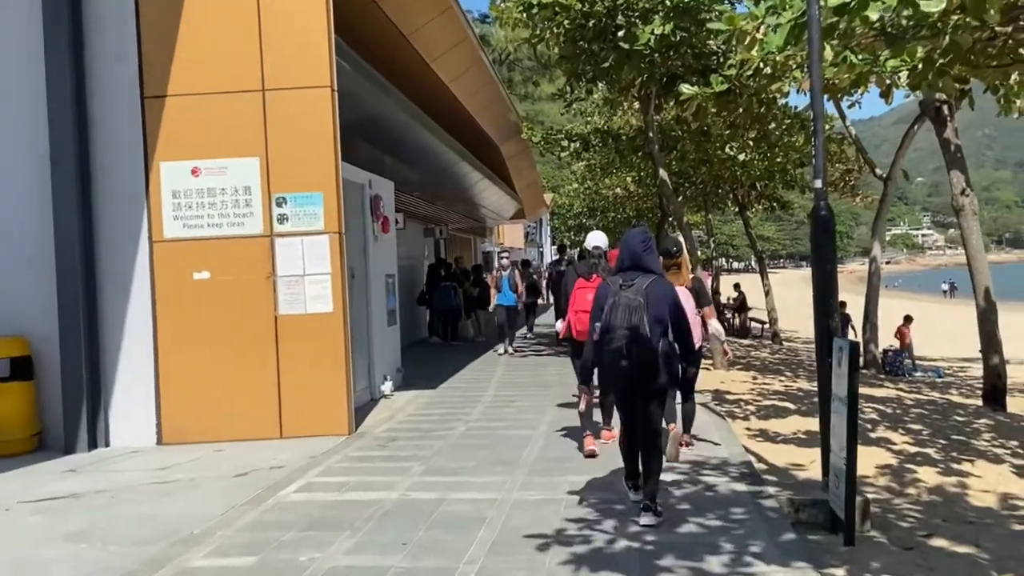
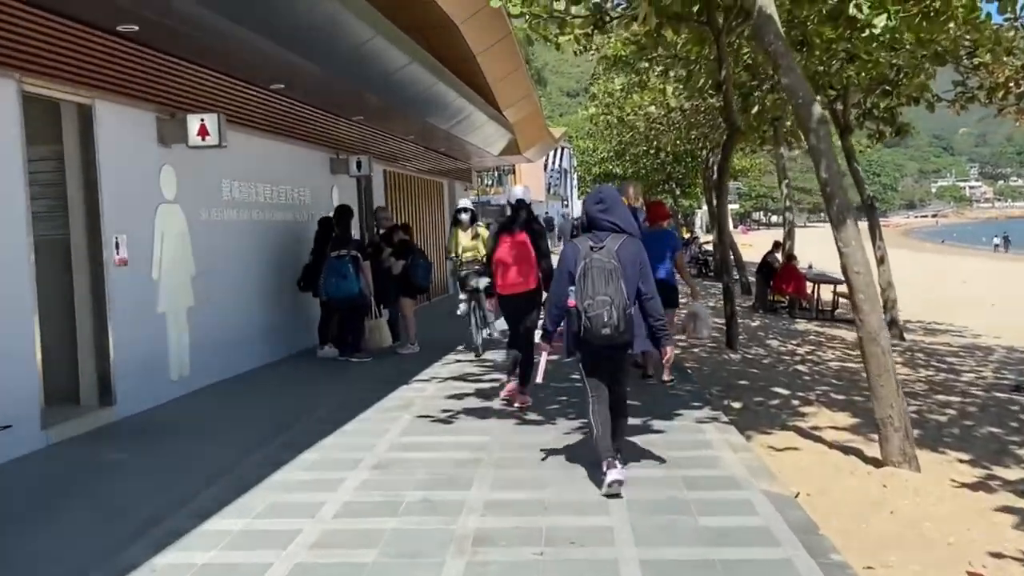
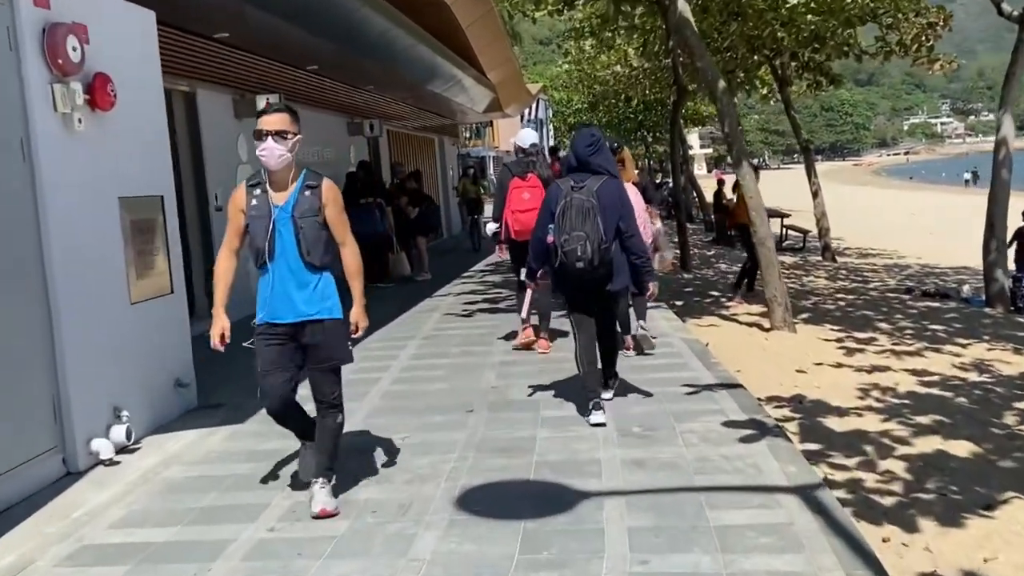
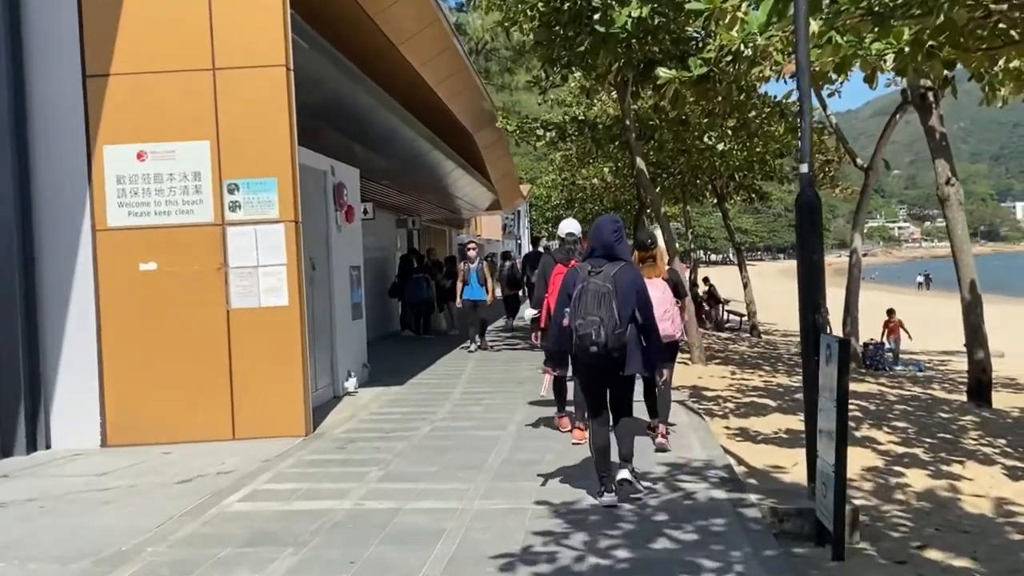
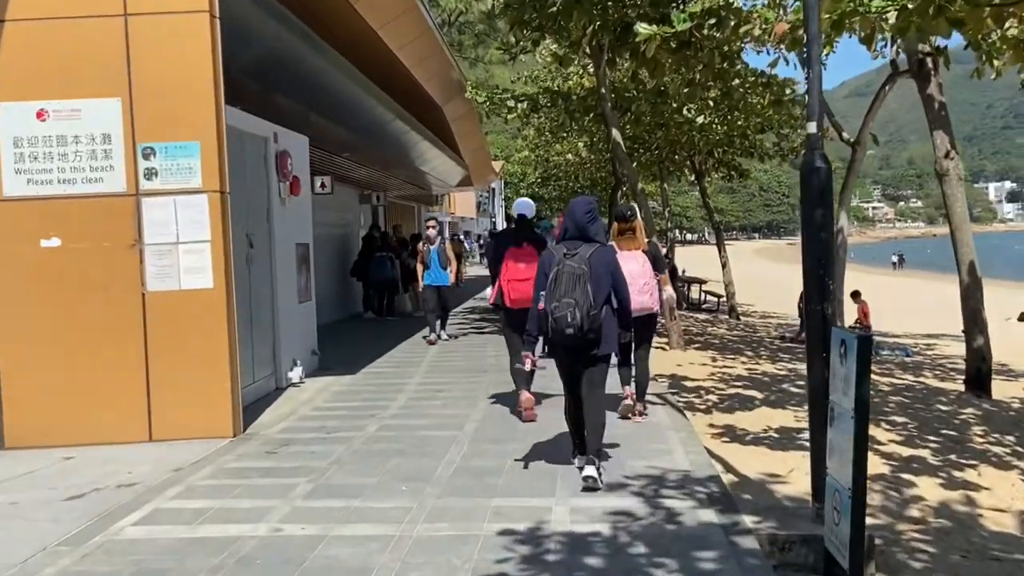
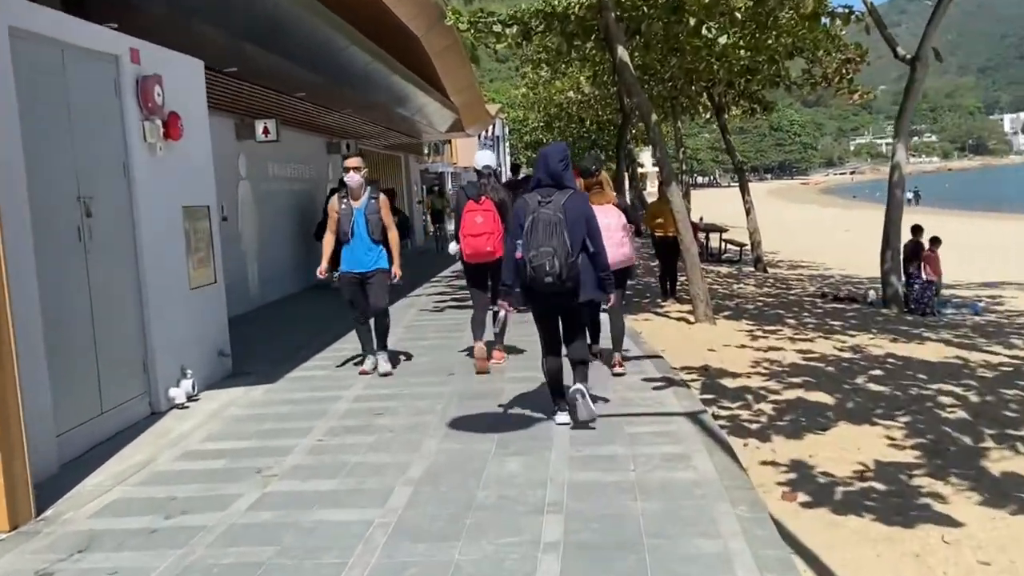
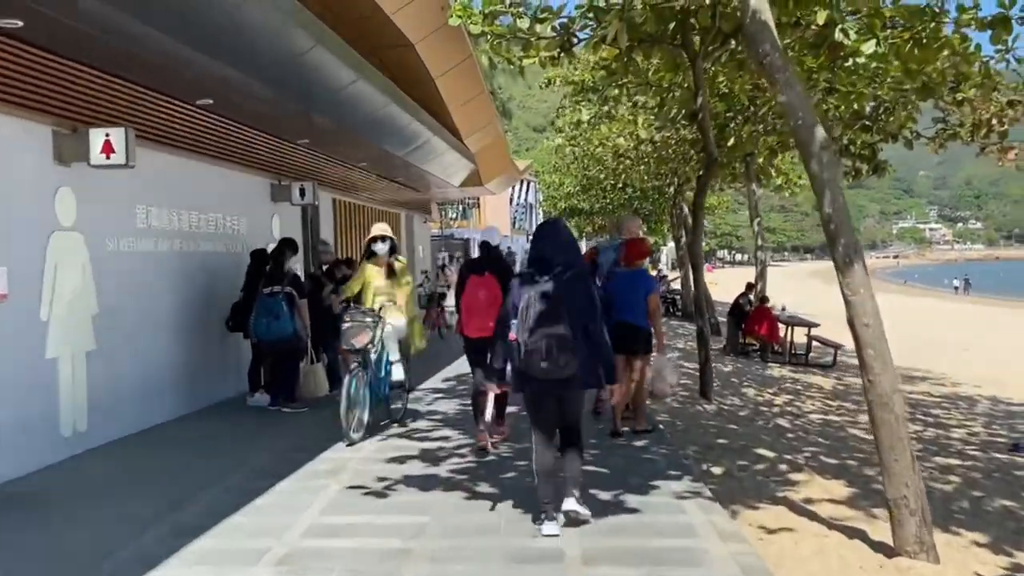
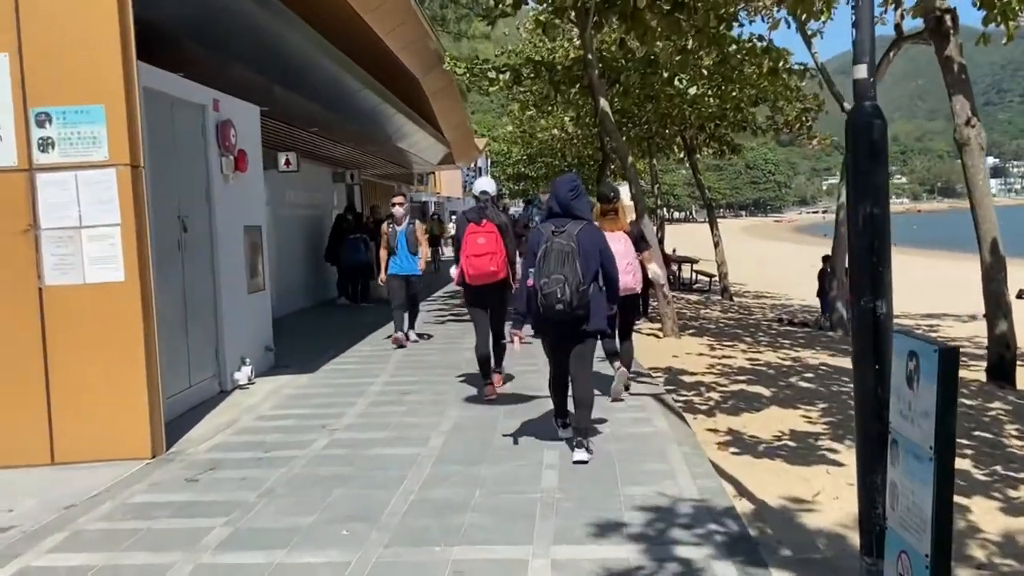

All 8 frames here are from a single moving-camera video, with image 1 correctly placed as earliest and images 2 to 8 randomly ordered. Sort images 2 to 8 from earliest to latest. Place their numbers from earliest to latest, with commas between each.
4, 5, 8, 6, 3, 2, 7
